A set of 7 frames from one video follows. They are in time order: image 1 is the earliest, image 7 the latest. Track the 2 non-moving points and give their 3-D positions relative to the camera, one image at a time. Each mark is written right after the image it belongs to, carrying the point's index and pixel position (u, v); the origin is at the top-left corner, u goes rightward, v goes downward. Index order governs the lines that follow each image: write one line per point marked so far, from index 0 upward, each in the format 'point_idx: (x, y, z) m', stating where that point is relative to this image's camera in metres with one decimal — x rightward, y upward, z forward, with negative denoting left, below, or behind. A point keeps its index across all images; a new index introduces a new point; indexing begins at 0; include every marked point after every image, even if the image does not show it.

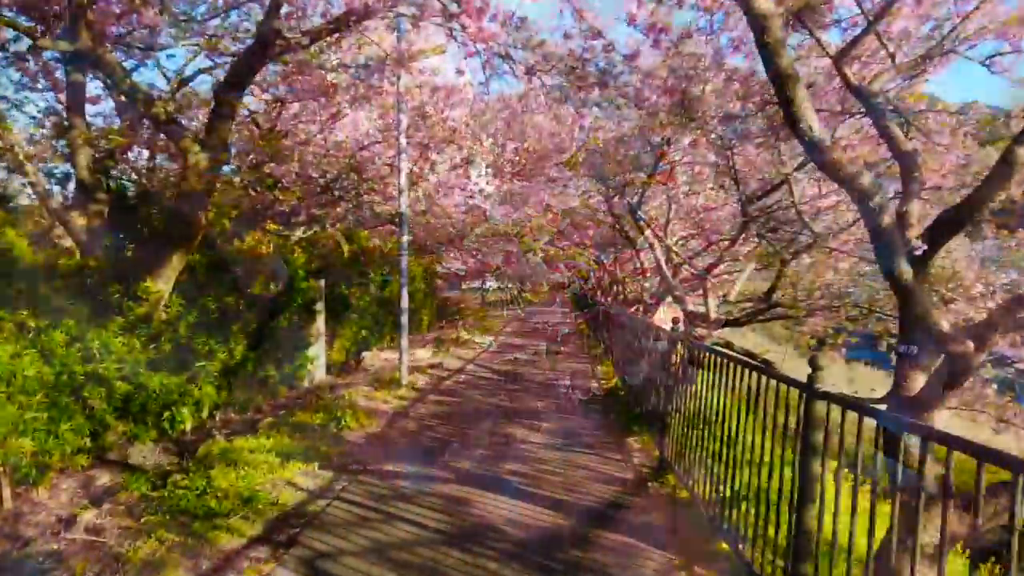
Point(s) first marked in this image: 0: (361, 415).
0: (-1.4, -1.2, +6.8) m
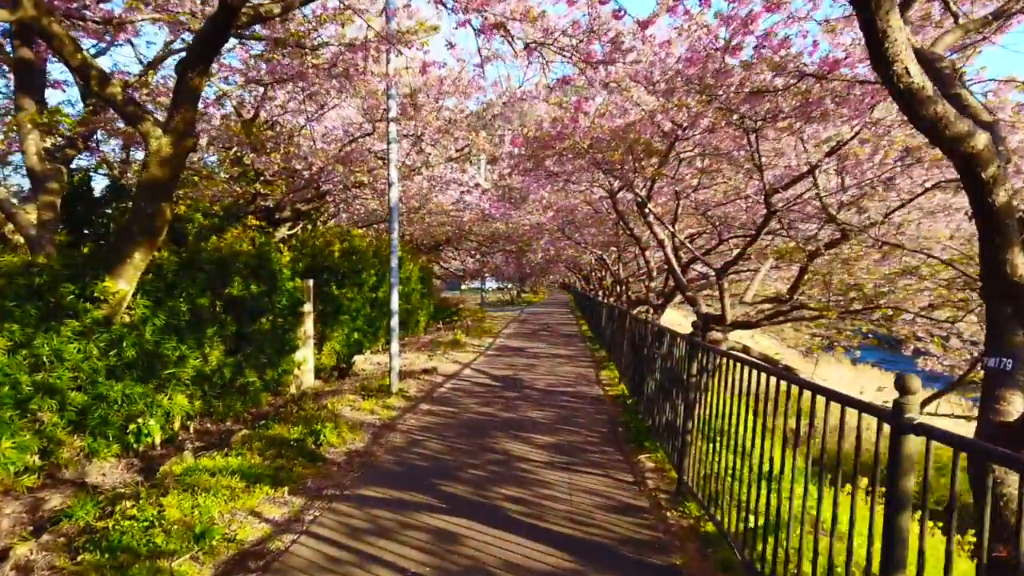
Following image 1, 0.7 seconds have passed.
0: (-1.5, -1.2, +6.2) m
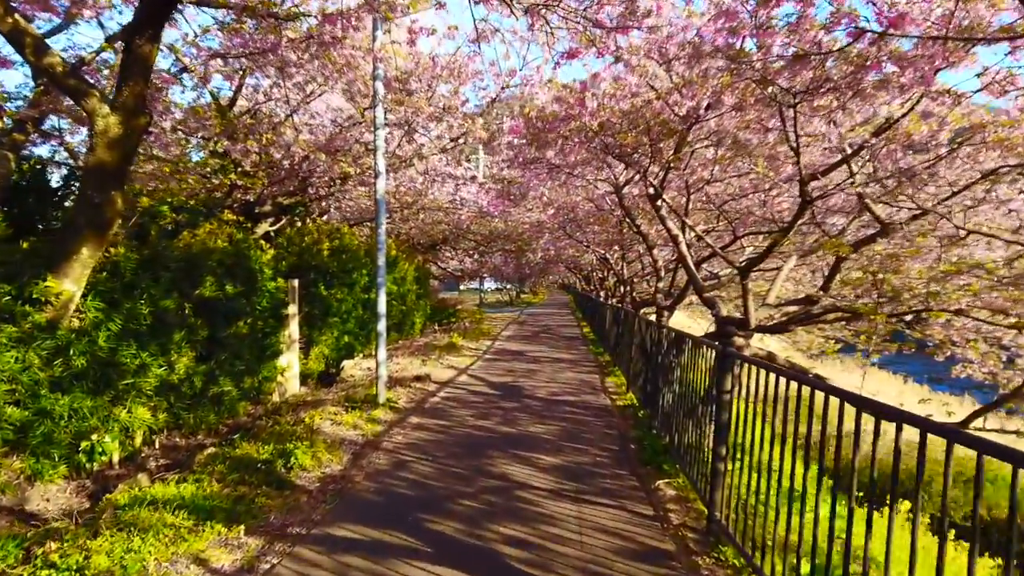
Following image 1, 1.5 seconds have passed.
0: (-1.5, -1.2, +5.4) m
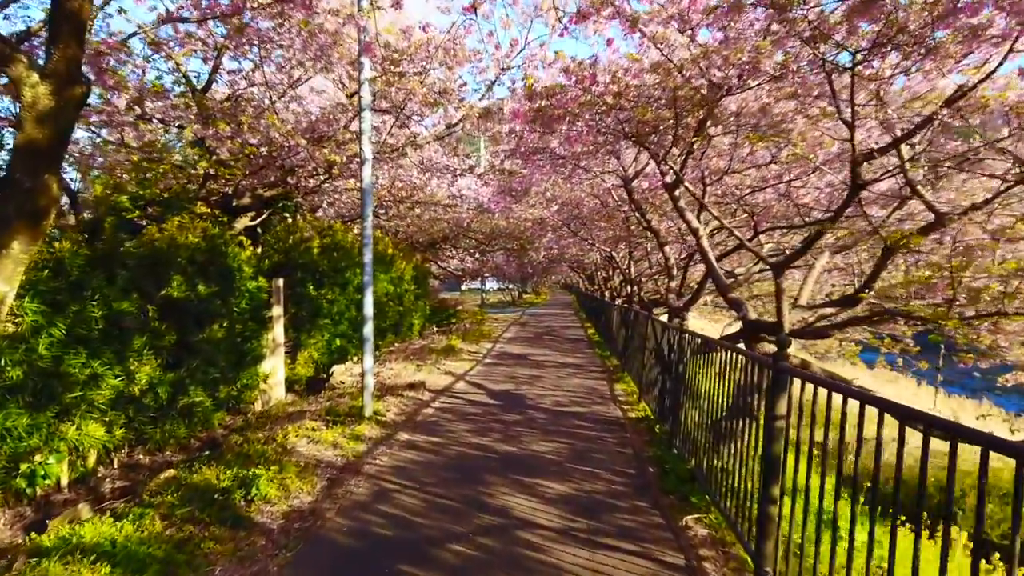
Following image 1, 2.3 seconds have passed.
0: (-1.5, -1.2, +4.7) m
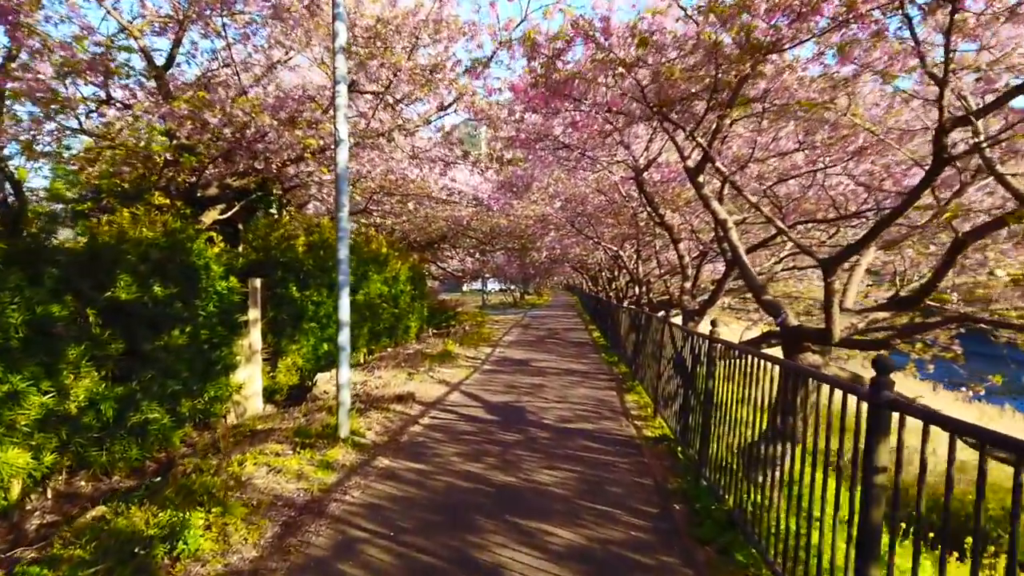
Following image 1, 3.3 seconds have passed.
0: (-1.5, -1.2, +3.8) m
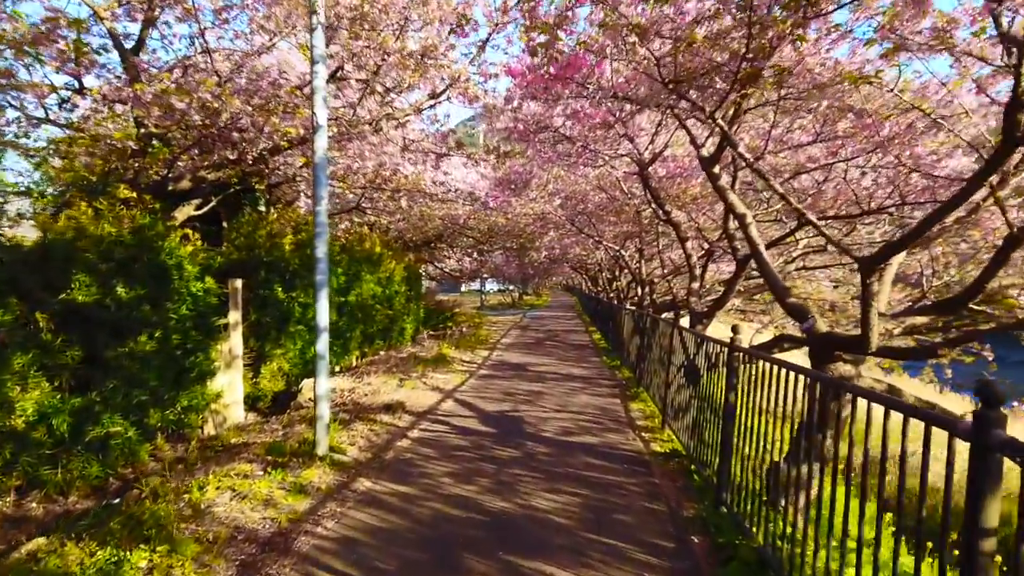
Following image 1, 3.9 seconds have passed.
0: (-1.5, -1.2, +3.3) m
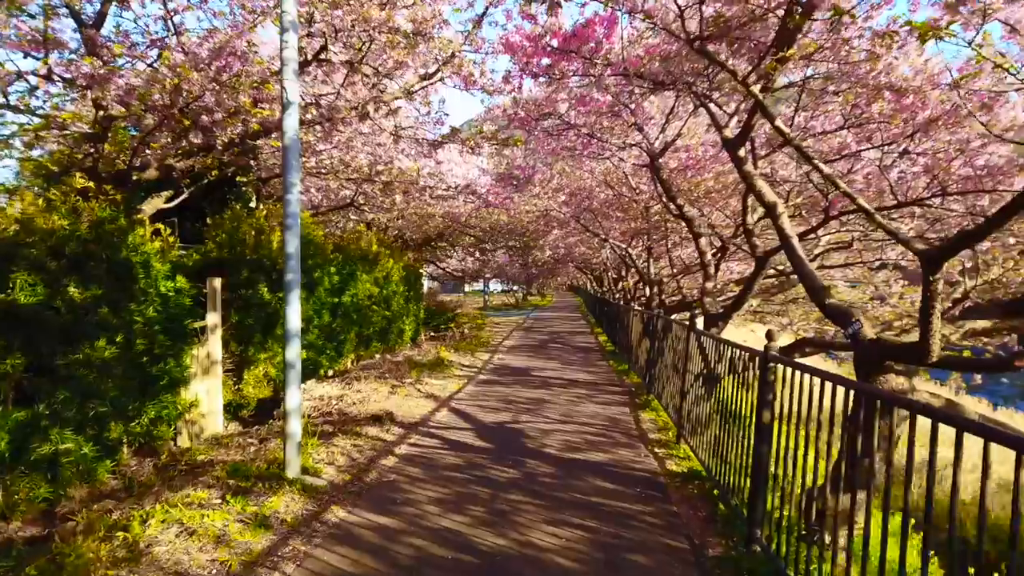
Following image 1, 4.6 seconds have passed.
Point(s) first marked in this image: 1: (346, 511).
0: (-1.5, -1.2, +2.7) m
1: (-0.9, -1.3, +4.0) m
